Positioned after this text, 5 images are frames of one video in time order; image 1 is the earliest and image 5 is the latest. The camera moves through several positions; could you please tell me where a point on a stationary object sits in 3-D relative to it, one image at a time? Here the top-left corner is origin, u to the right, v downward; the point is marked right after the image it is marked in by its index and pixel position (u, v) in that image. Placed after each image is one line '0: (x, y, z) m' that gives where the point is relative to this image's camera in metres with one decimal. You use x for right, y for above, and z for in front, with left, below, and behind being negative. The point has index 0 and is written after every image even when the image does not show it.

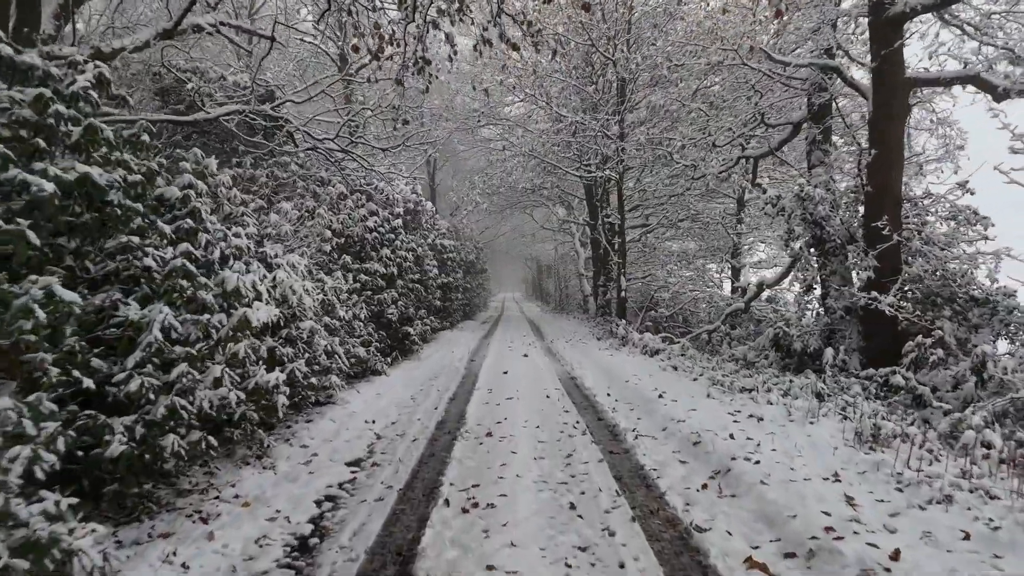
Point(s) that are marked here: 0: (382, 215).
0: (-3.2, +1.8, +11.1) m
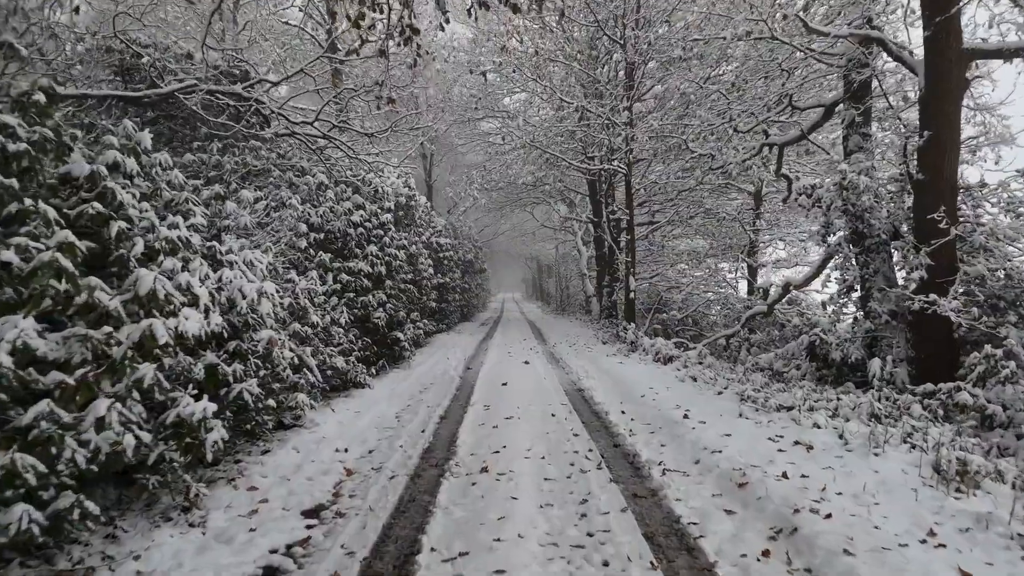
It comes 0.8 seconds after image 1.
0: (-3.2, +1.8, +10.1) m
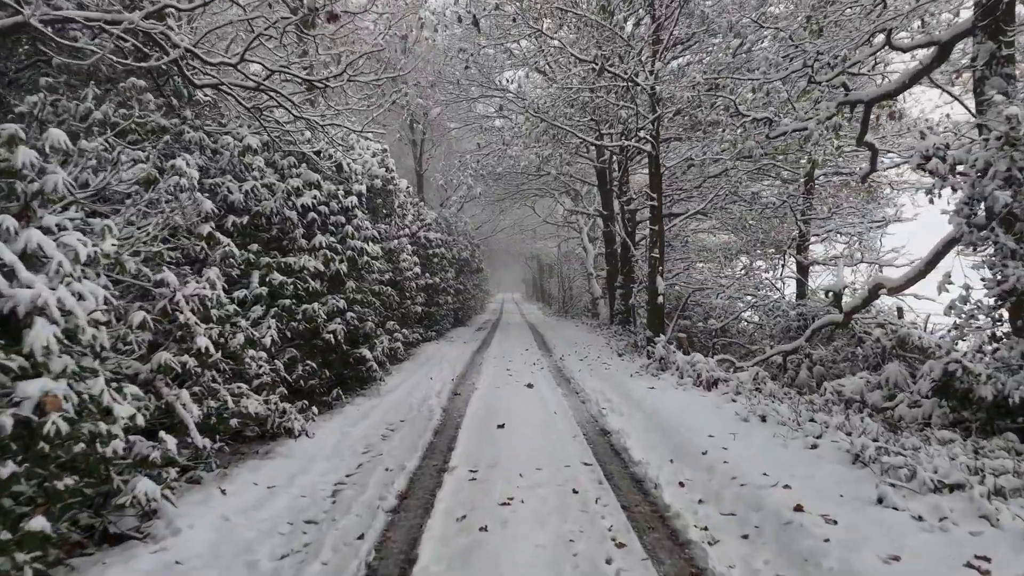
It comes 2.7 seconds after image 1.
0: (-3.2, +1.7, +7.8) m
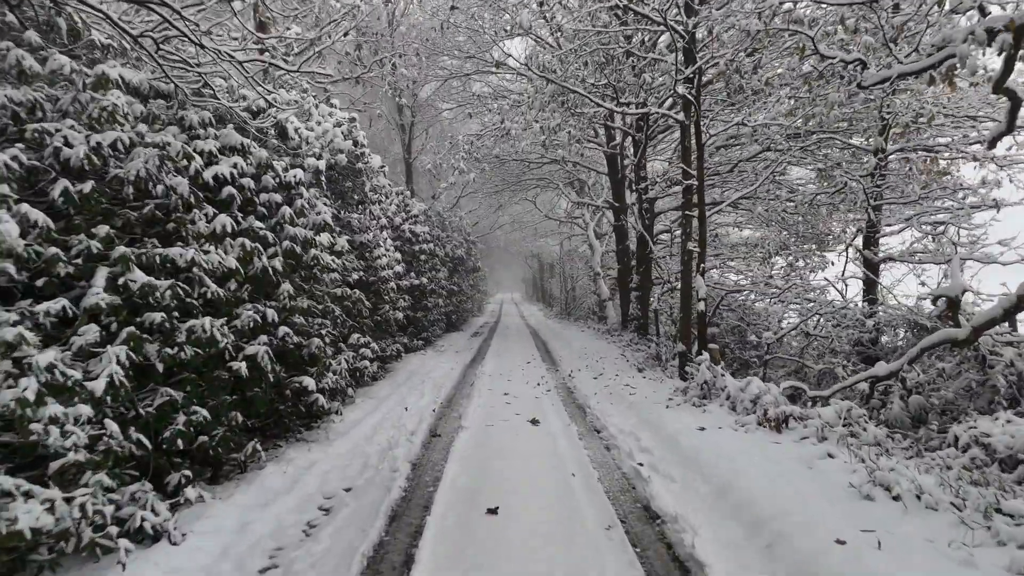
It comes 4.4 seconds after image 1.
0: (-3.2, +1.6, +5.7) m
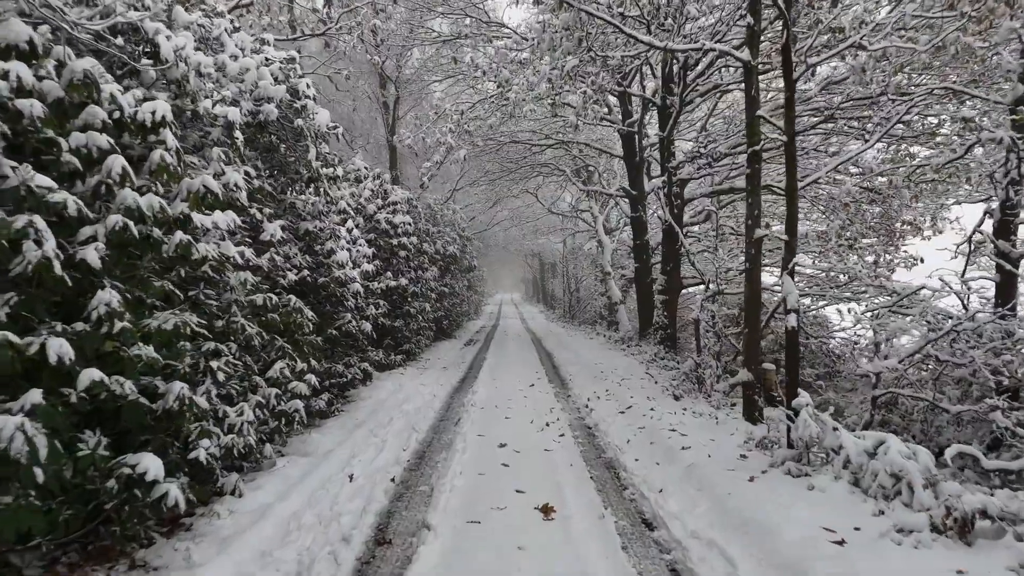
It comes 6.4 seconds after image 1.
0: (-3.2, +1.6, +3.3) m
